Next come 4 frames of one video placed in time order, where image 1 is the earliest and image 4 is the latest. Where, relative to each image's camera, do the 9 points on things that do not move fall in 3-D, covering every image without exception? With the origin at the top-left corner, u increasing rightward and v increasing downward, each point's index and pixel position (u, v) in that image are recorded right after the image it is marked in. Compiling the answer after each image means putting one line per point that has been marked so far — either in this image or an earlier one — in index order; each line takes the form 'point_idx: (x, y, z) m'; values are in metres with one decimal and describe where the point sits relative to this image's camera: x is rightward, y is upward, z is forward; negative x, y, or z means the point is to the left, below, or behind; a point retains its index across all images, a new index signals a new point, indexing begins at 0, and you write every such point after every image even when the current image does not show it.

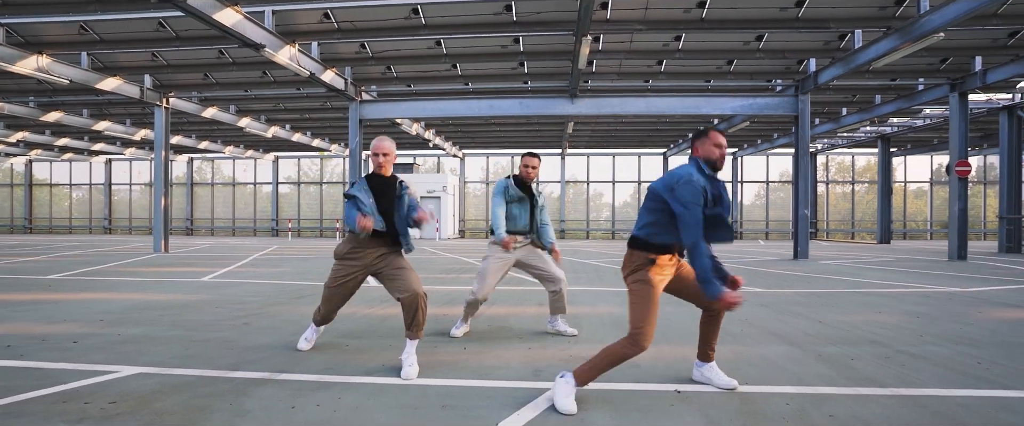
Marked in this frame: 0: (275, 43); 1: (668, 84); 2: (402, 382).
0: (-5.0, +3.6, +11.2) m
1: (+4.4, +3.6, +14.8) m
2: (-0.7, -1.2, +3.6) m
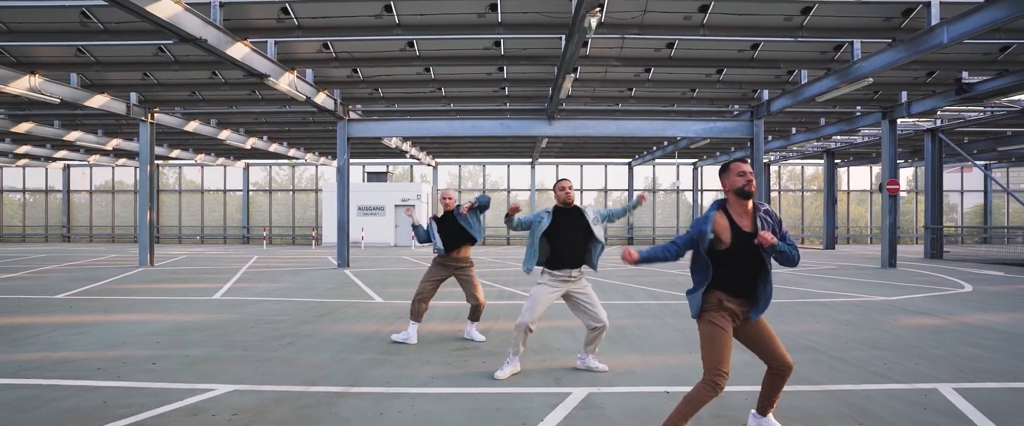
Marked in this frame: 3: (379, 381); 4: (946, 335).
0: (-5.3, +3.2, +11.9) m
1: (+3.8, +3.2, +16.1) m
2: (-0.5, -1.5, +4.6) m
3: (-1.2, -1.6, +4.9) m
4: (+5.3, -1.5, +6.4) m
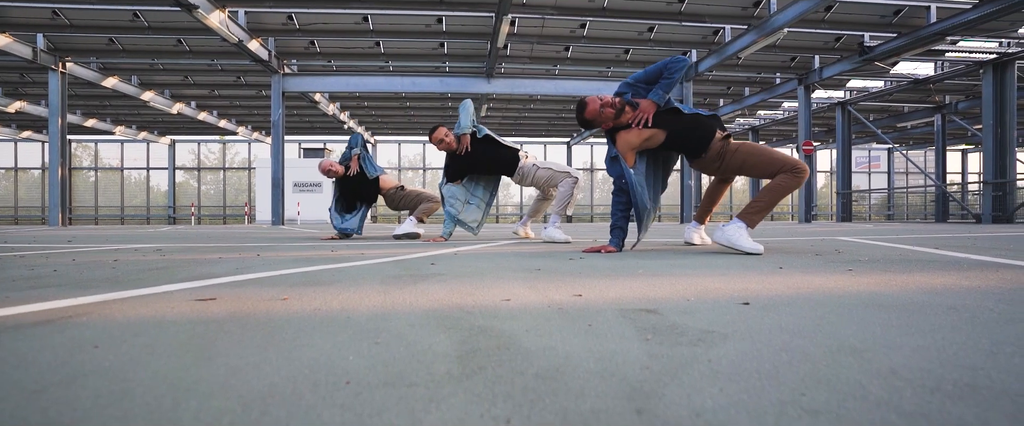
0: (-6.7, +4.5, +11.4) m
1: (+2.0, +4.5, +16.6) m
2: (-1.1, -0.3, +4.7) m
3: (-1.9, -0.3, +4.9) m
4: (+4.5, -0.3, +7.0) m
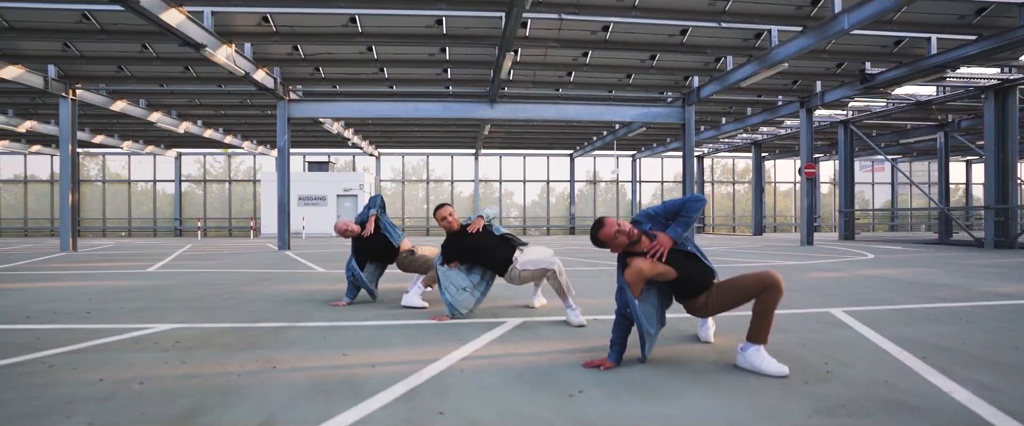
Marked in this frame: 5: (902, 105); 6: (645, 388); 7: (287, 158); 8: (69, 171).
0: (-6.6, +3.7, +11.6) m
1: (+2.1, +3.8, +16.7) m
2: (-1.1, -1.0, +4.8) m
3: (-1.8, -1.0, +5.1) m
4: (+4.5, -1.0, +7.2) m
5: (+13.1, +3.6, +17.8) m
6: (+0.7, -1.0, +3.0) m
7: (-6.8, +1.7, +16.1) m
8: (-13.5, +1.3, +16.0) m
